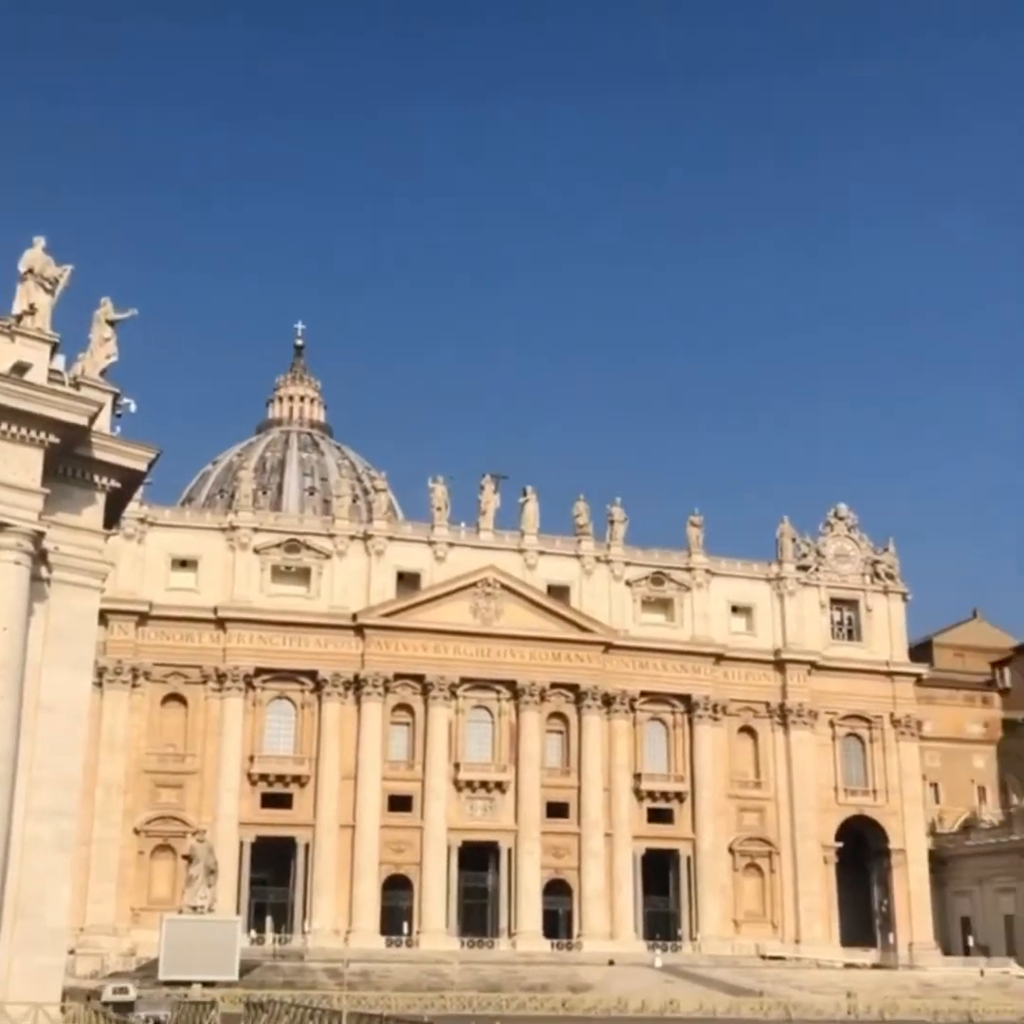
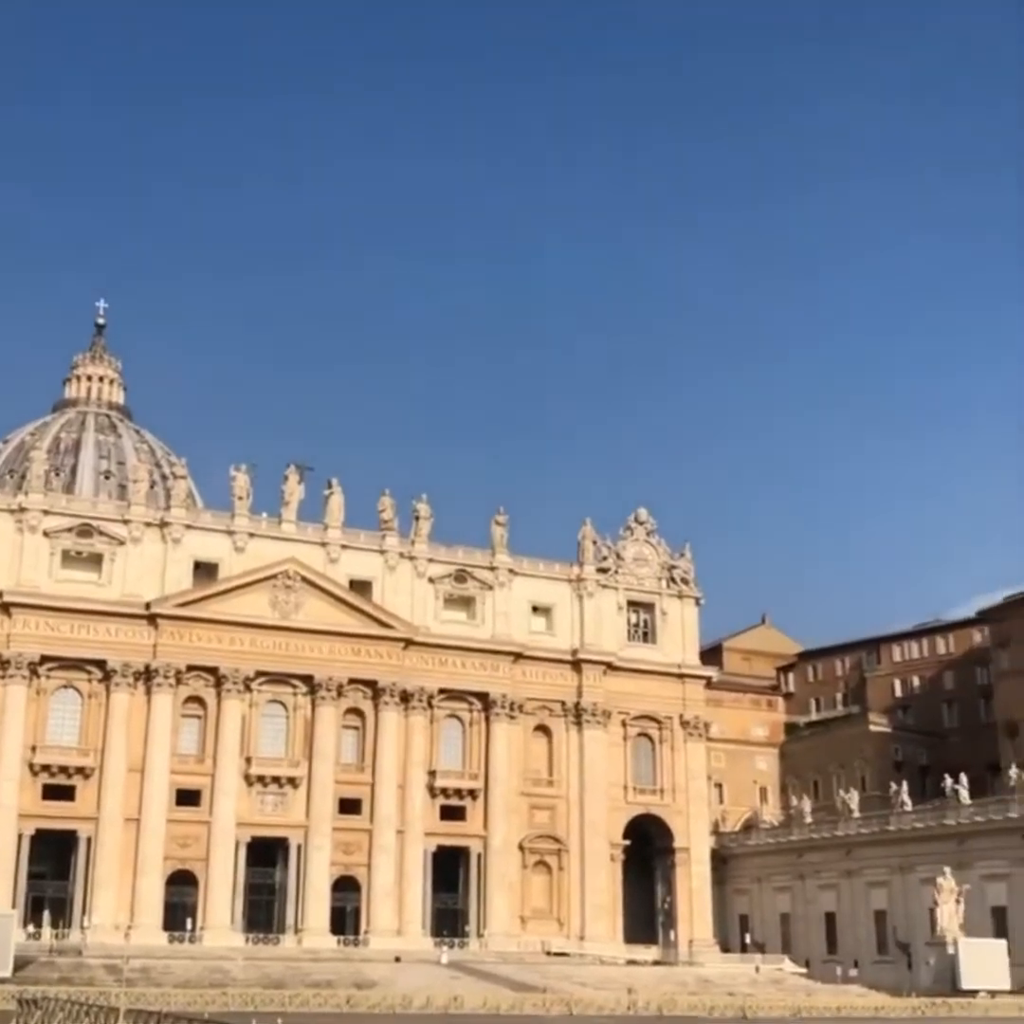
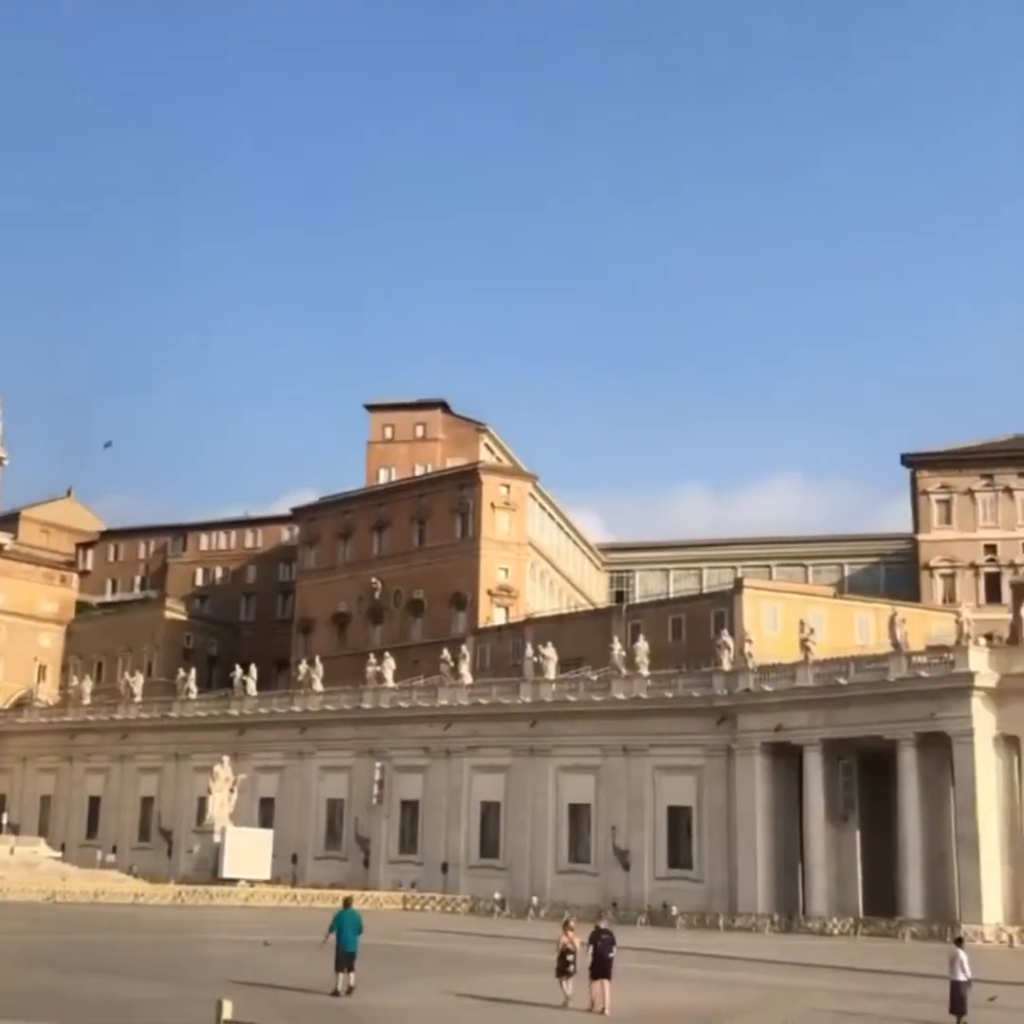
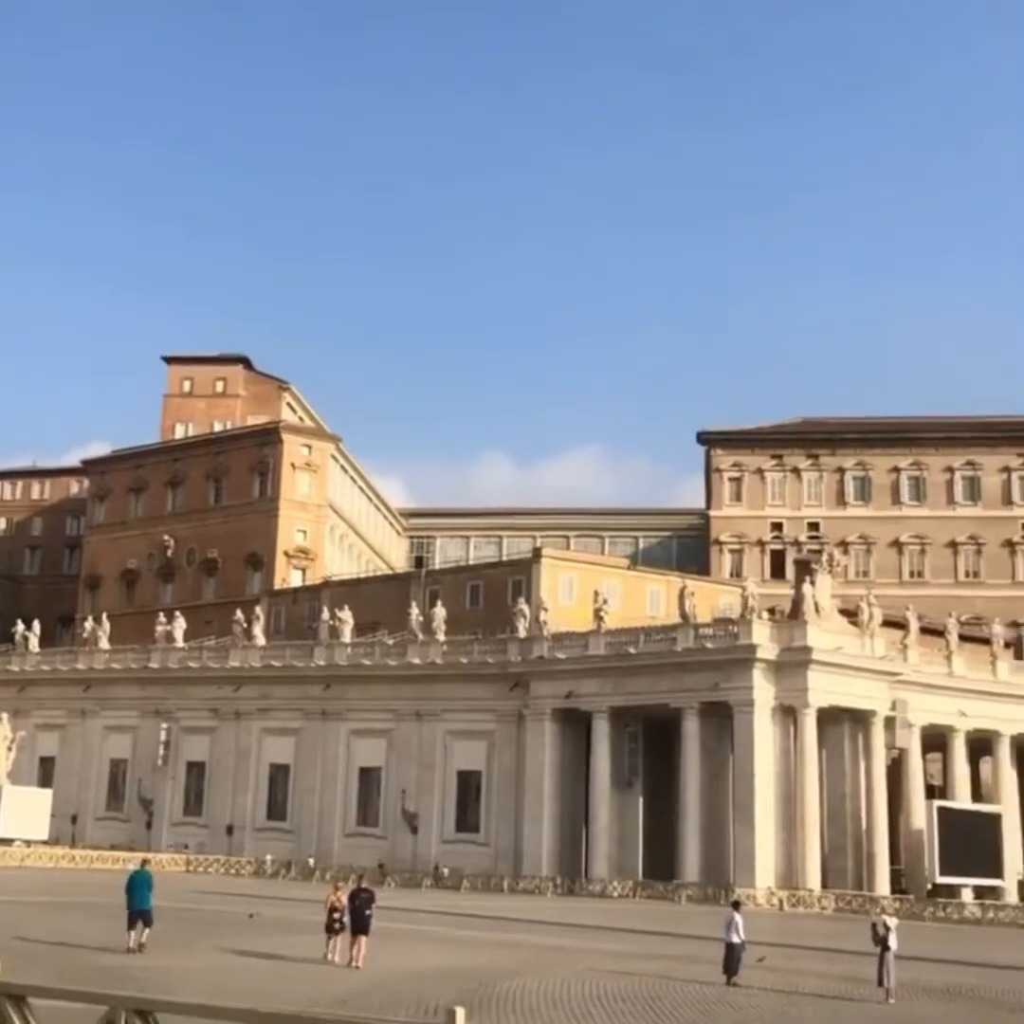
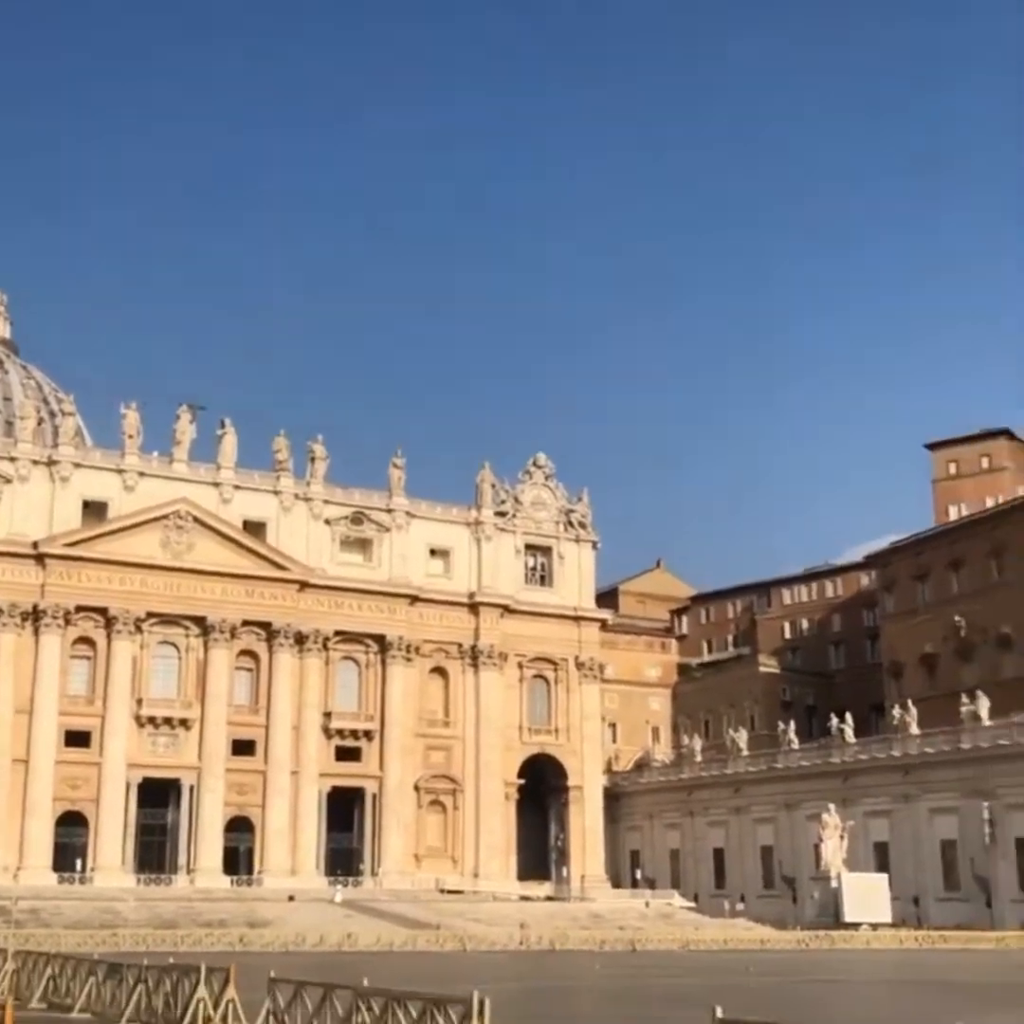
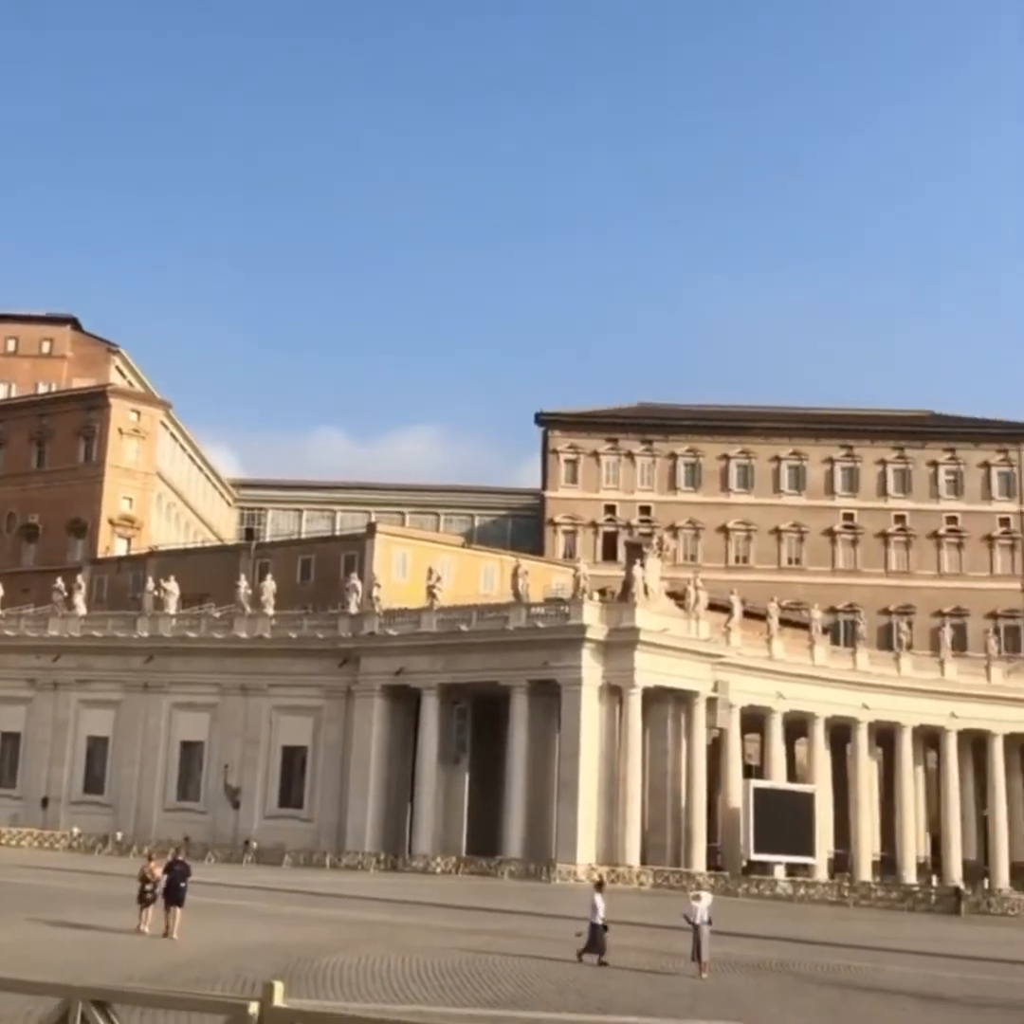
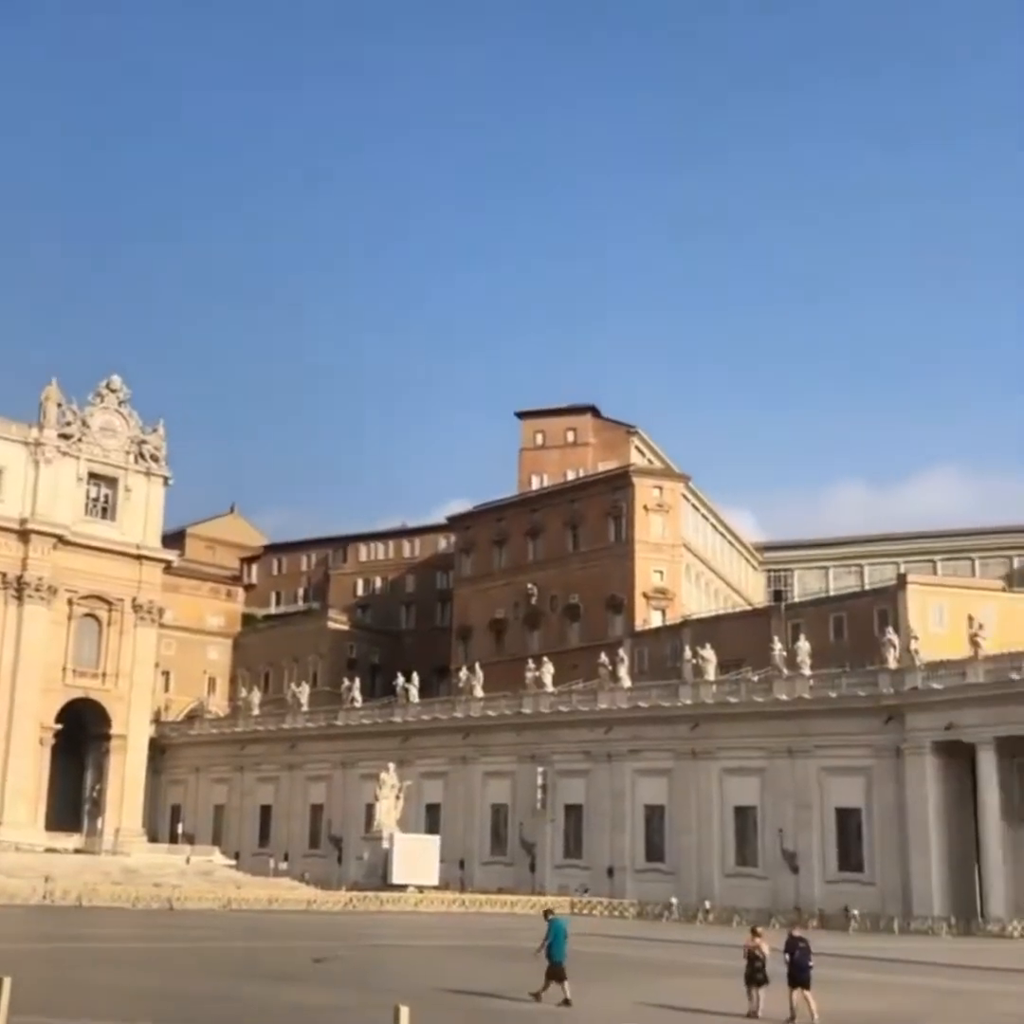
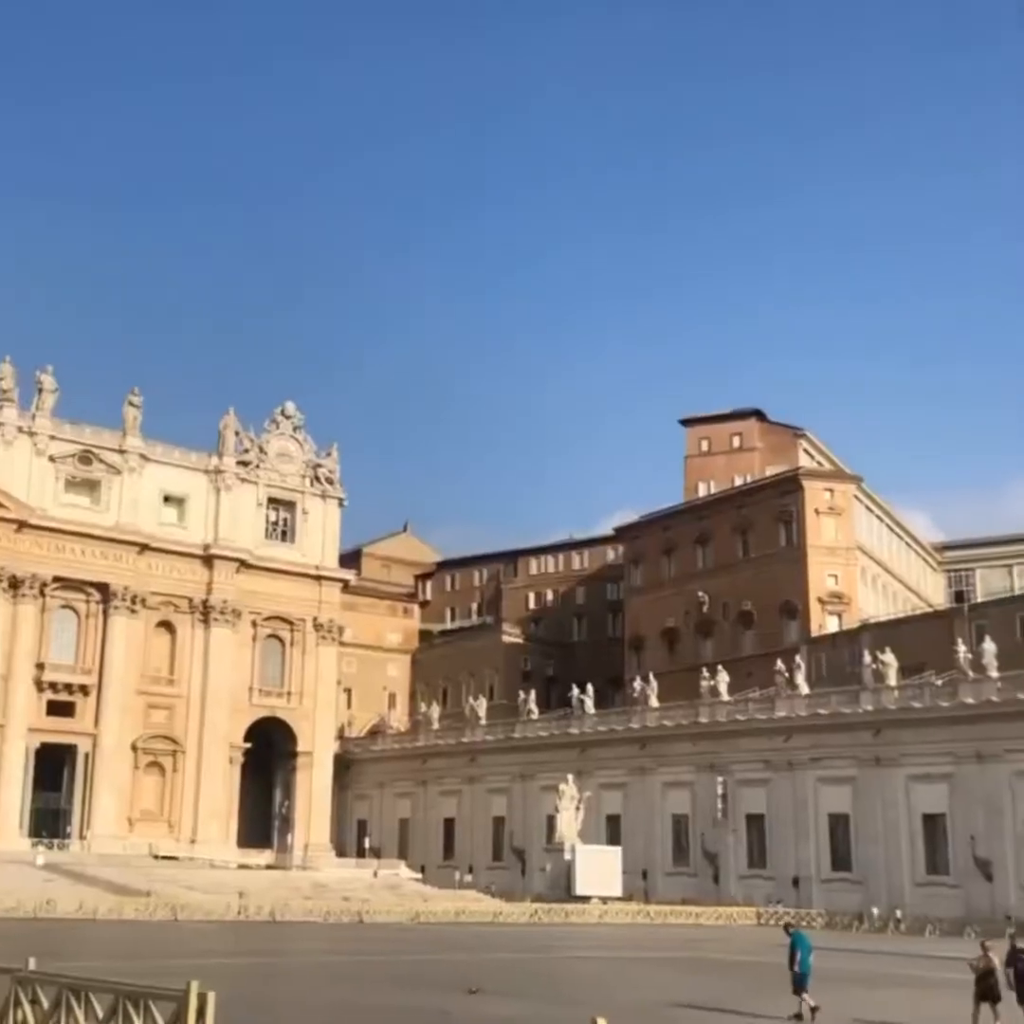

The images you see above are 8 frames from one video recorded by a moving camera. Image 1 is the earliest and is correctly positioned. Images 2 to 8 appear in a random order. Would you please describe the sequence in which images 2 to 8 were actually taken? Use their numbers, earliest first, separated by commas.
2, 5, 8, 7, 3, 4, 6
